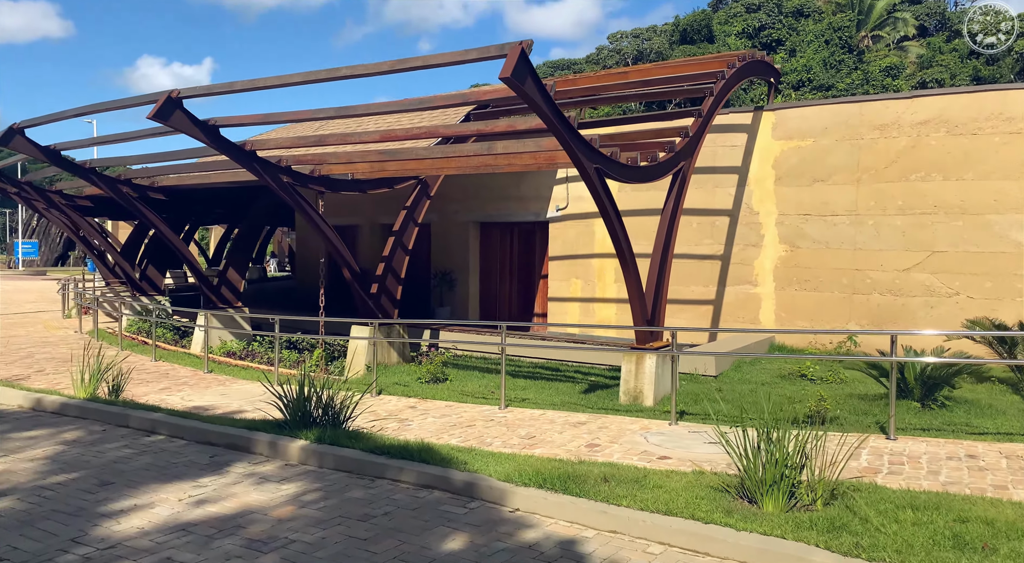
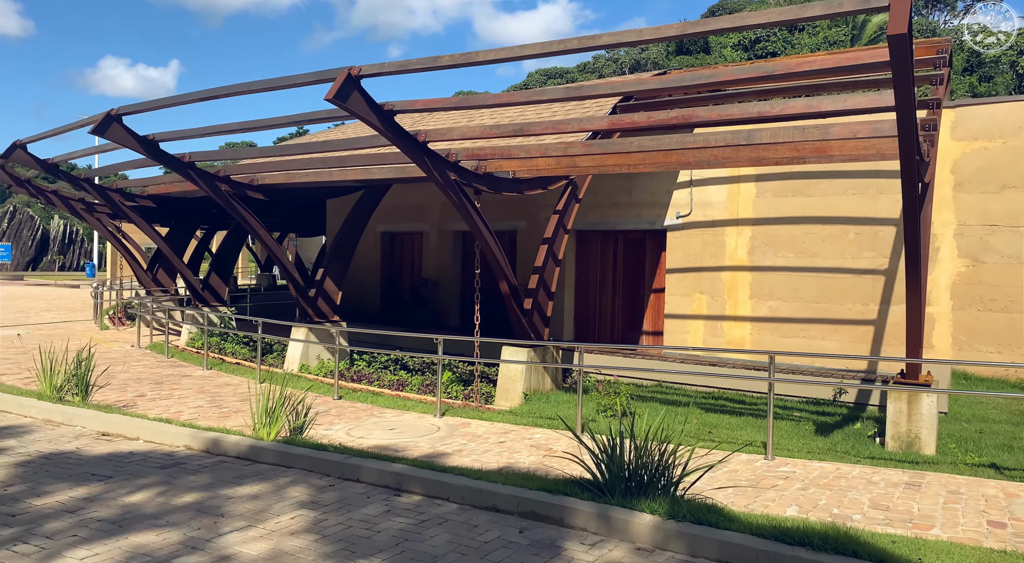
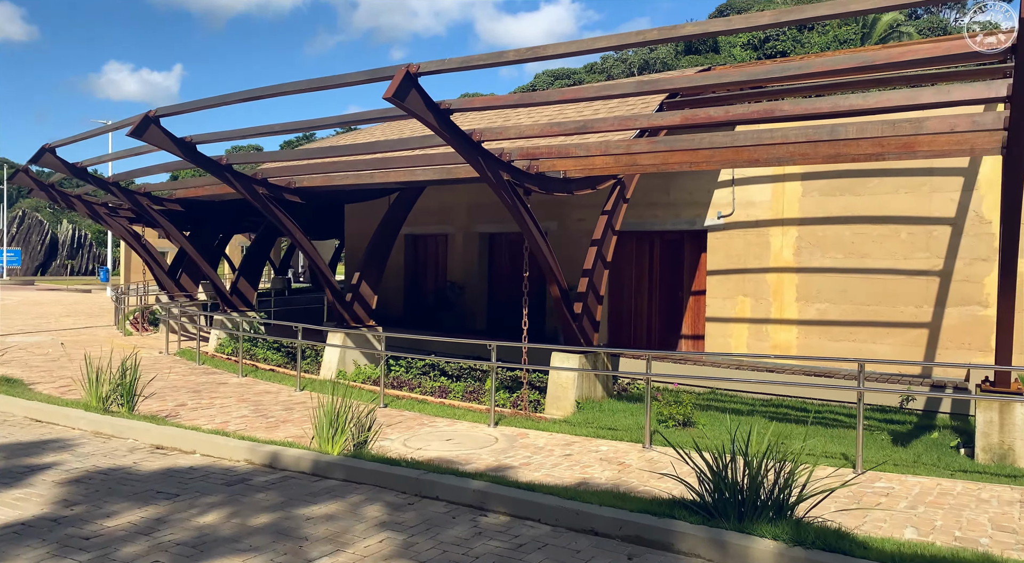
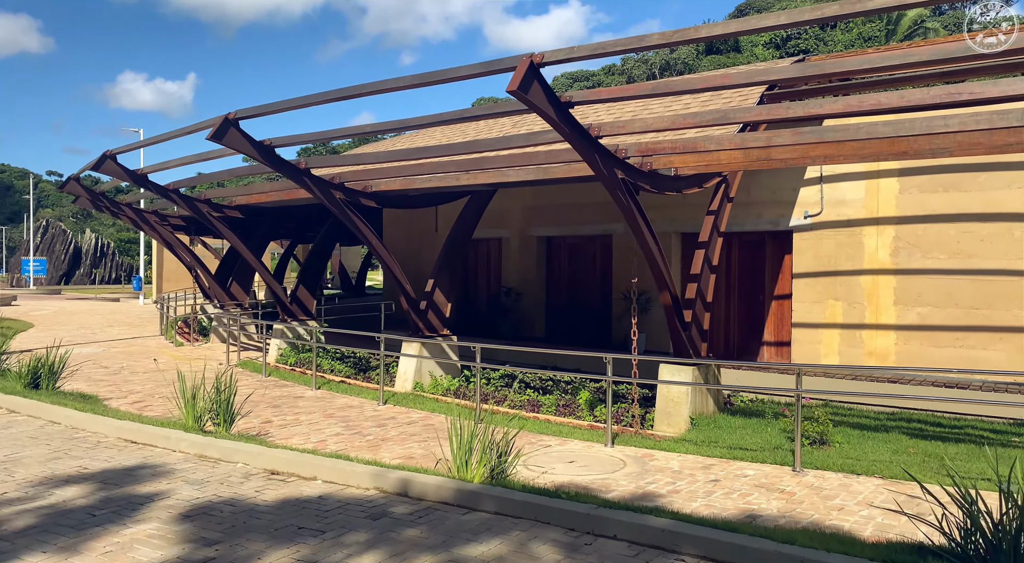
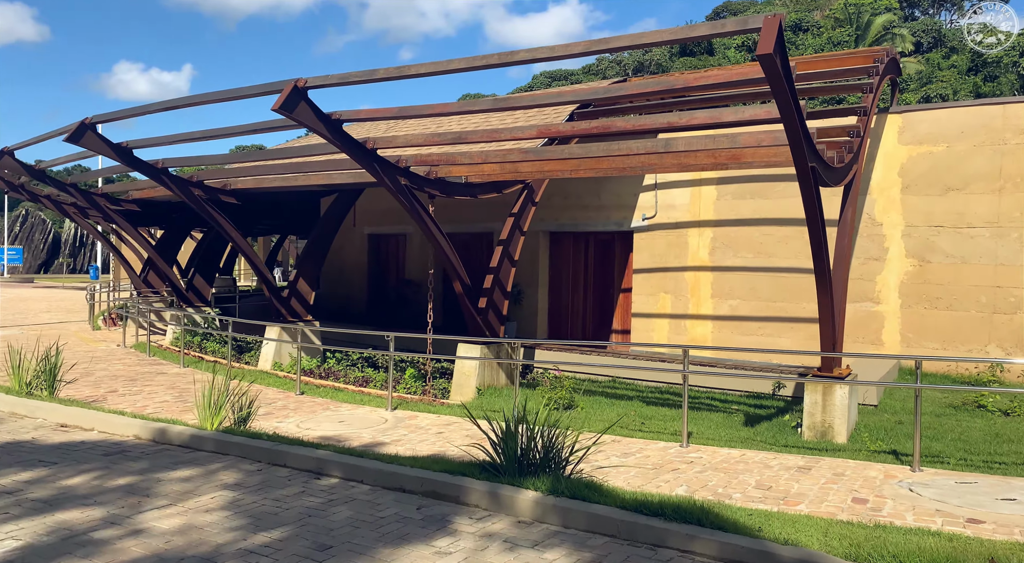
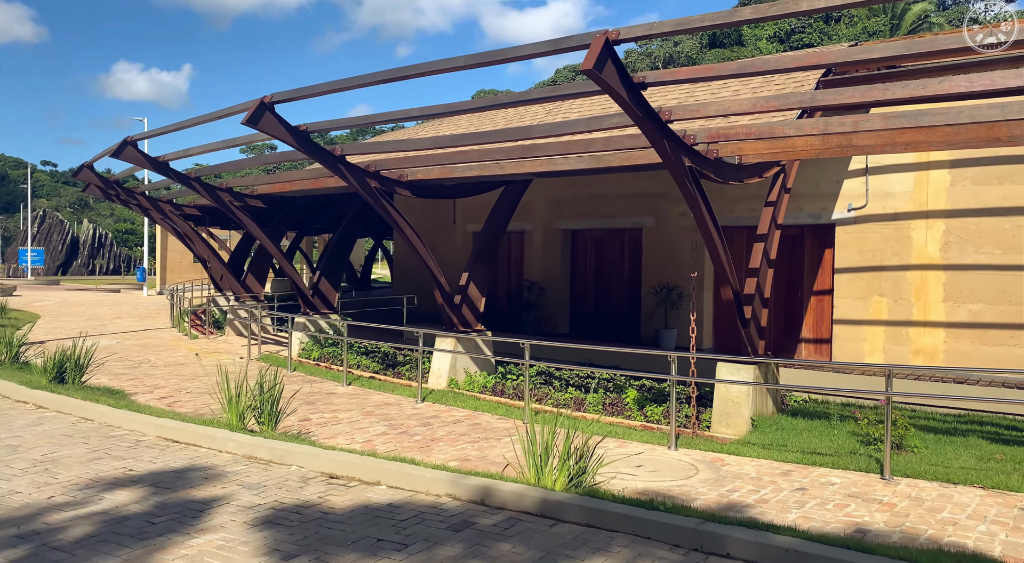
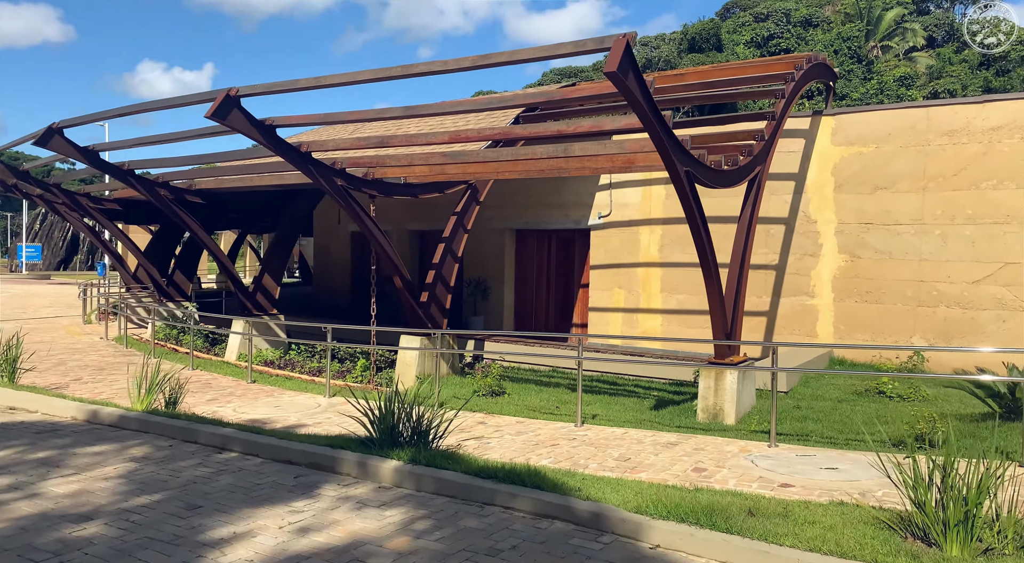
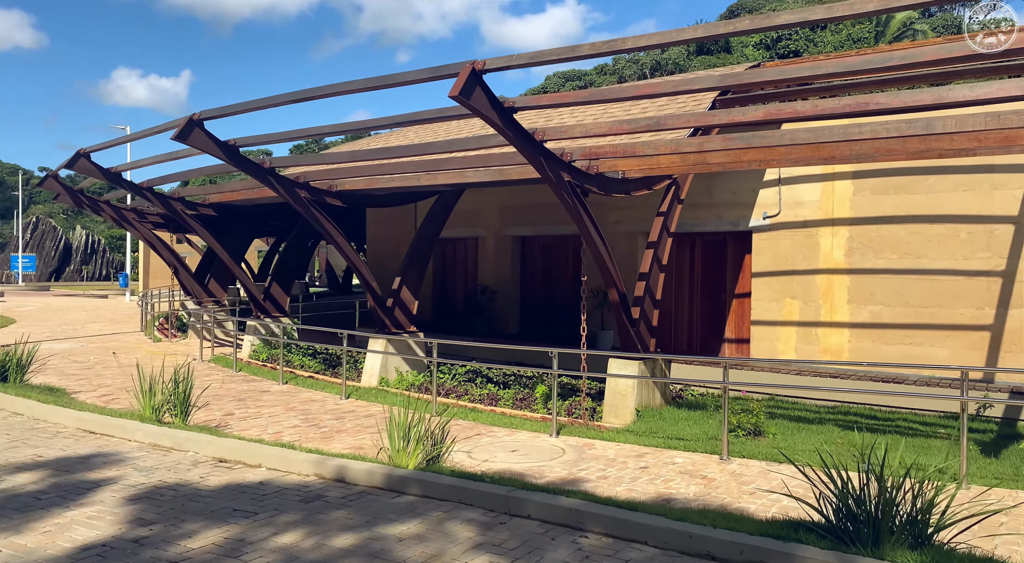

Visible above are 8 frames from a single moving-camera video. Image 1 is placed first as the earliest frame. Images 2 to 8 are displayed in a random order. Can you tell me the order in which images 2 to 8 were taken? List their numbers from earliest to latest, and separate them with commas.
7, 5, 2, 3, 8, 4, 6
